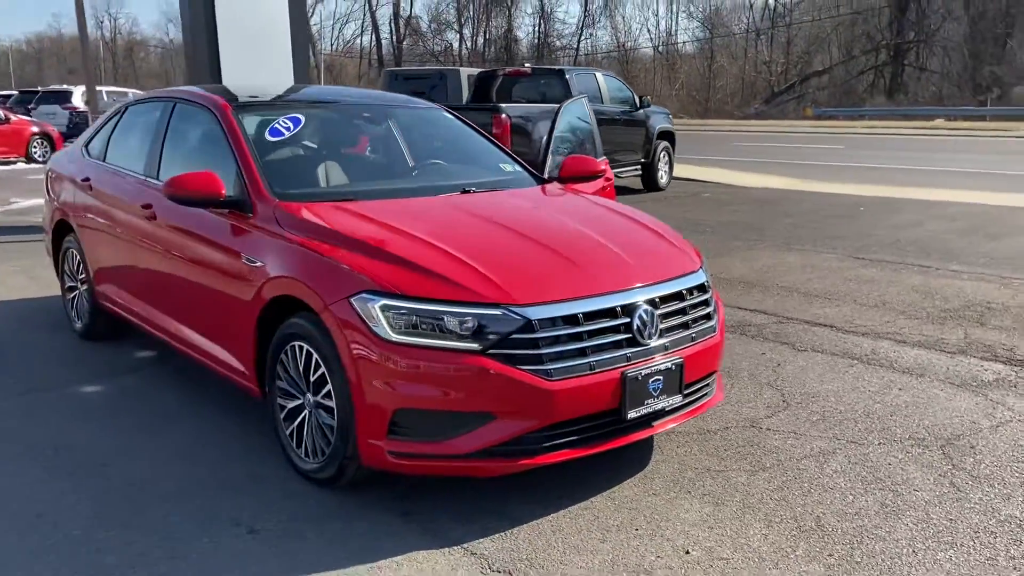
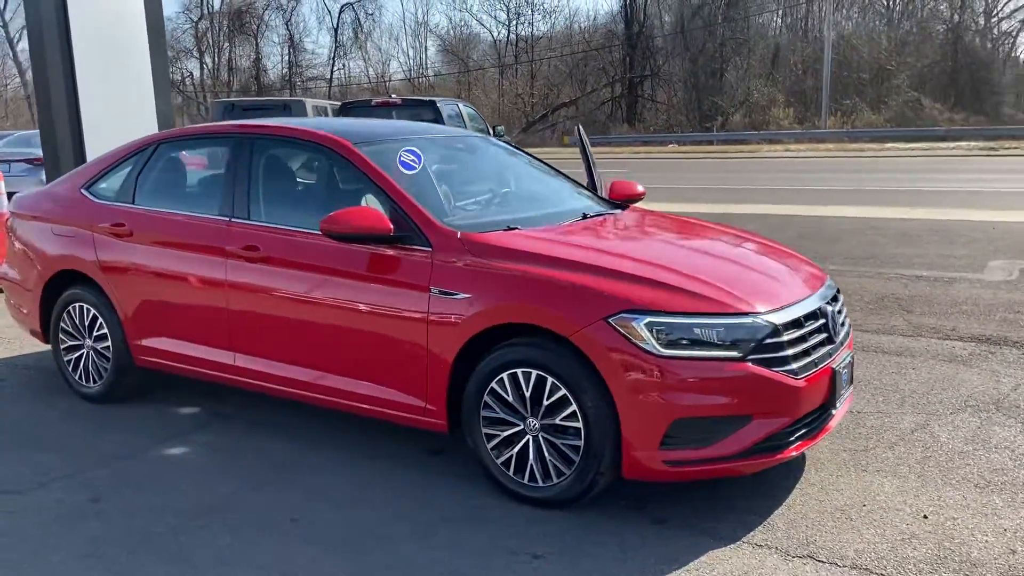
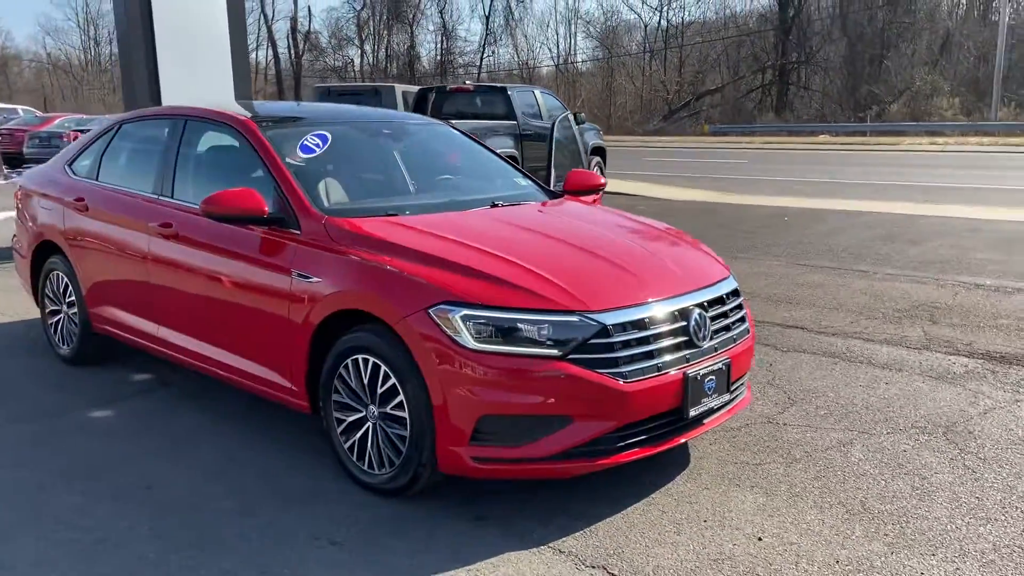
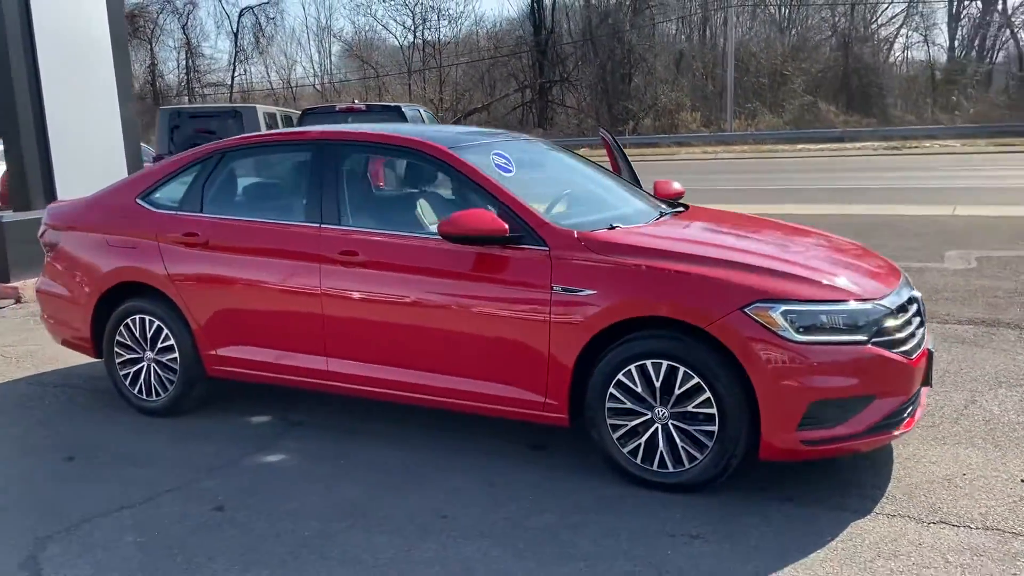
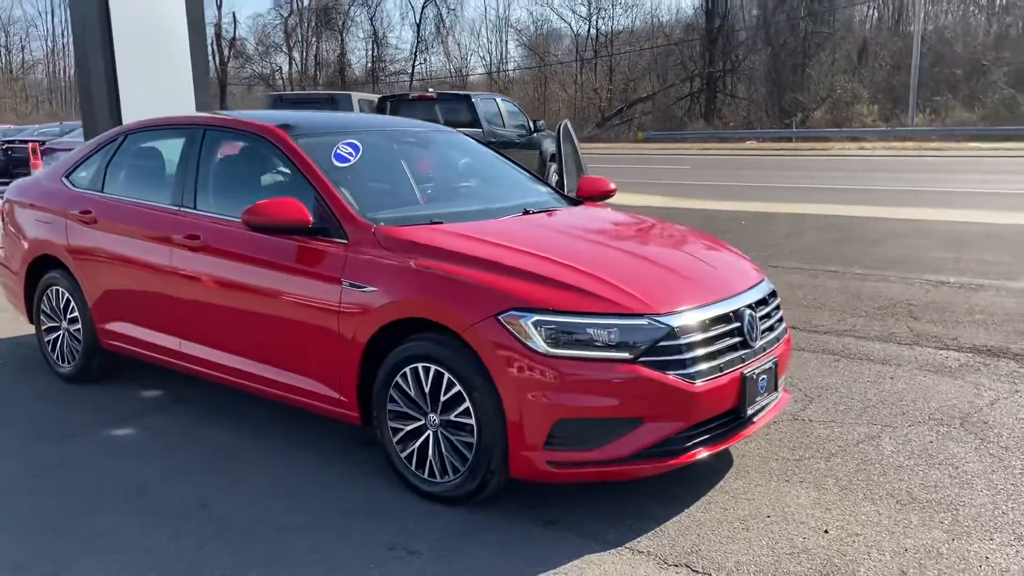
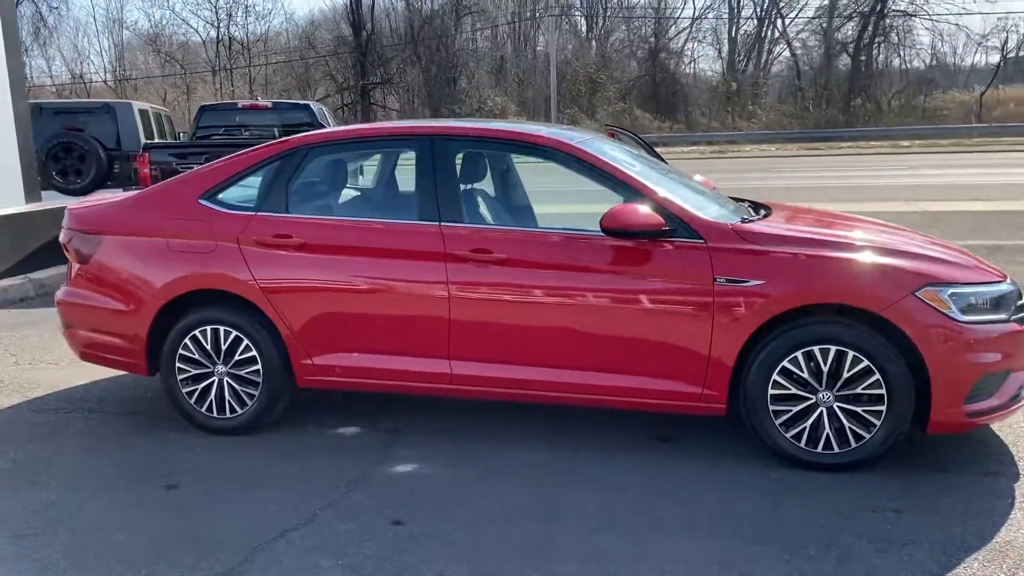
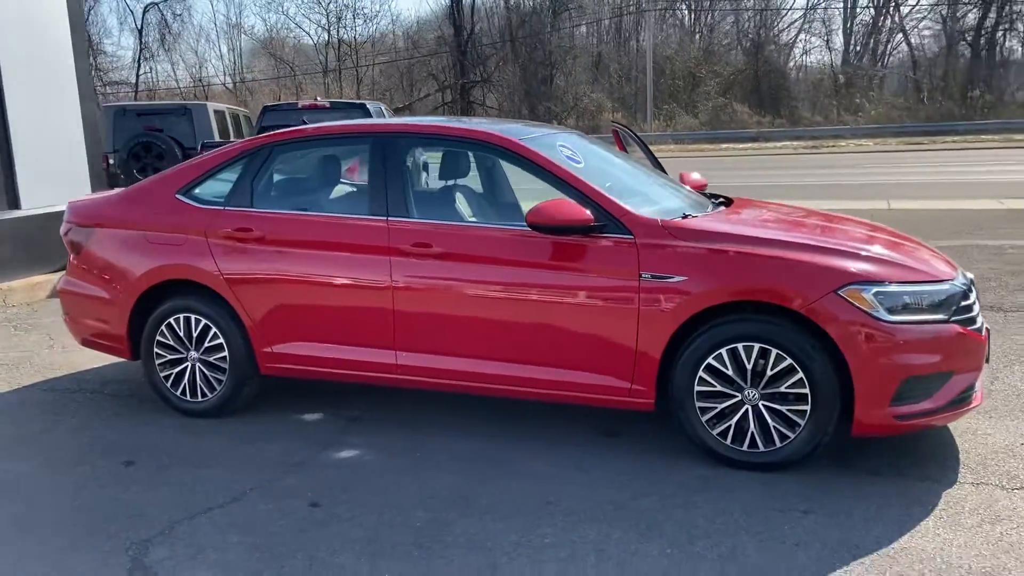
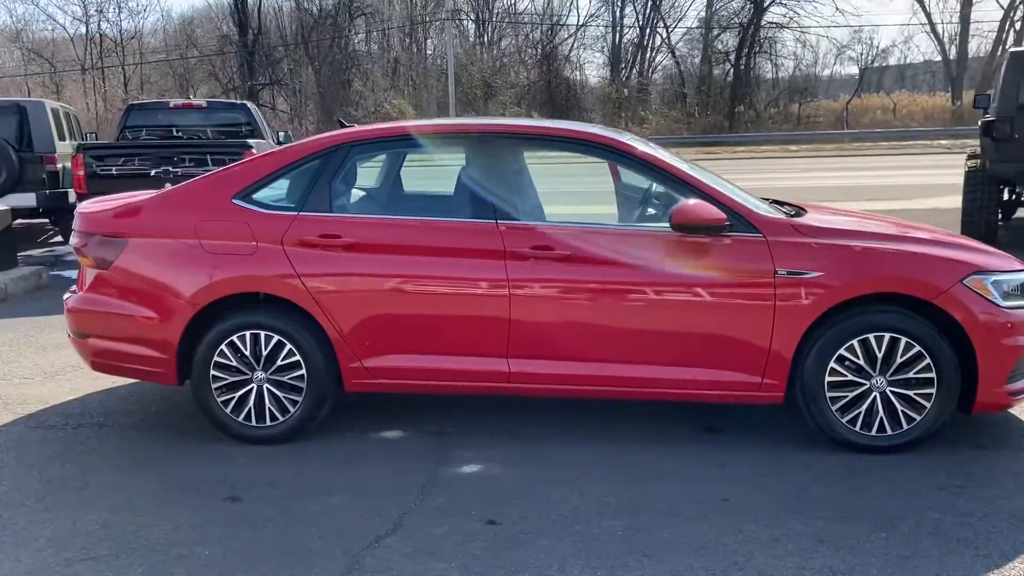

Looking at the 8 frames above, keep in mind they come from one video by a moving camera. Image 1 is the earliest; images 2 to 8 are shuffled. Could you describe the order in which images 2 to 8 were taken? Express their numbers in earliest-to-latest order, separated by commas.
3, 5, 2, 4, 7, 6, 8
